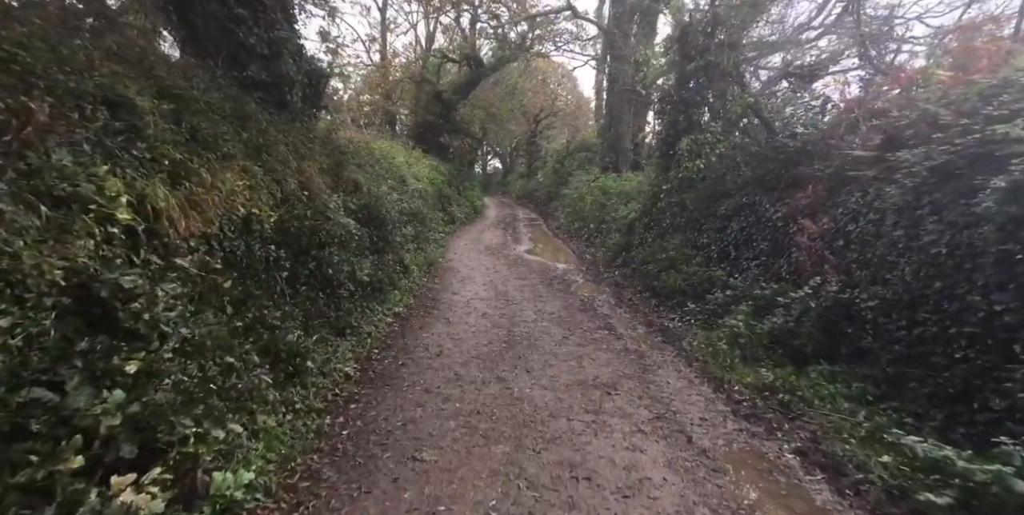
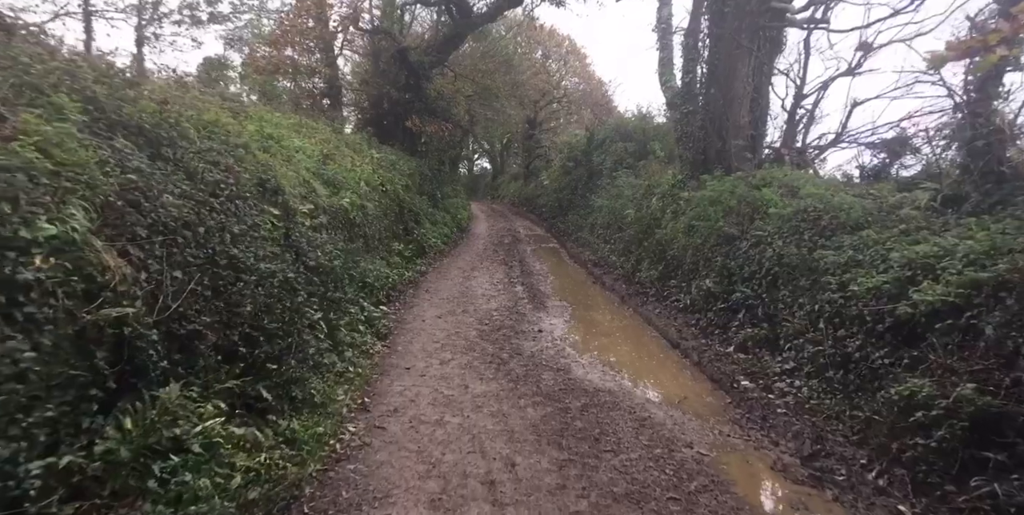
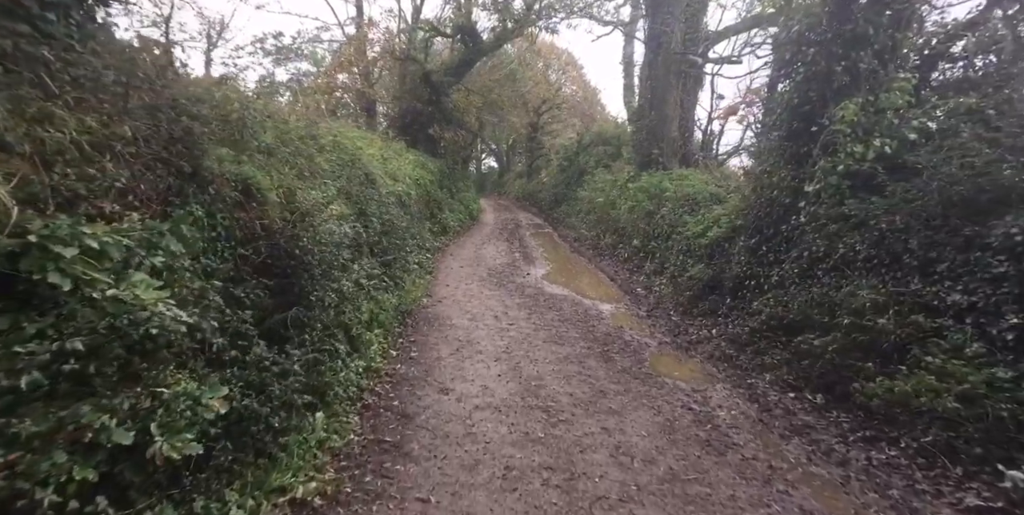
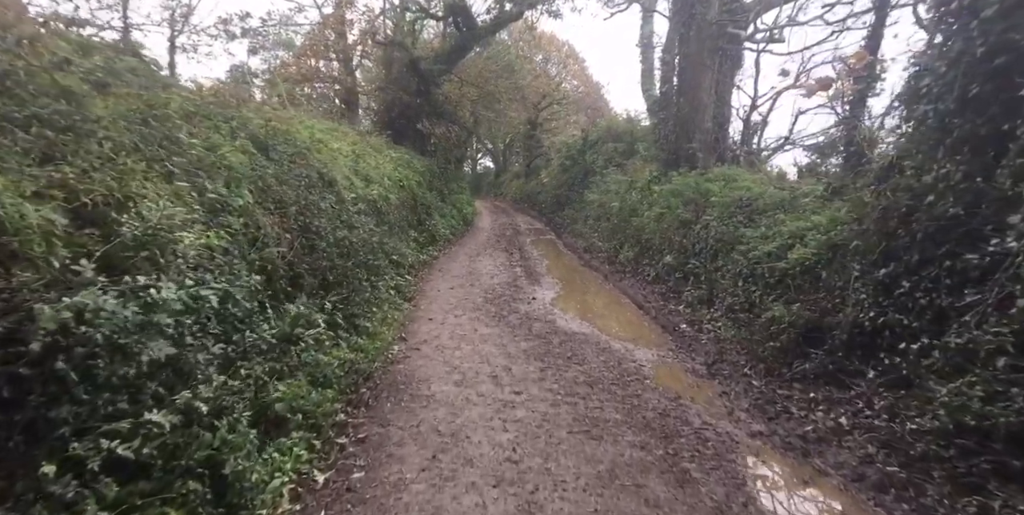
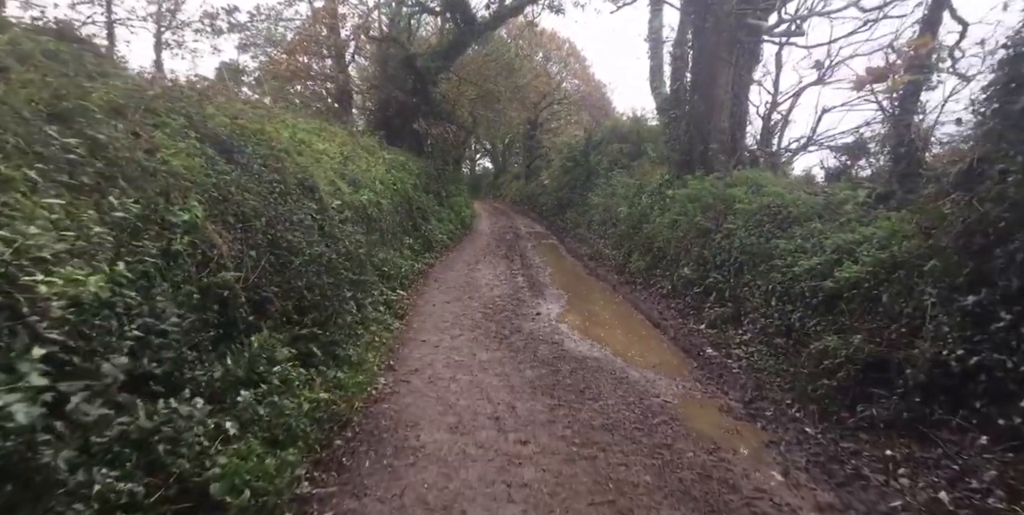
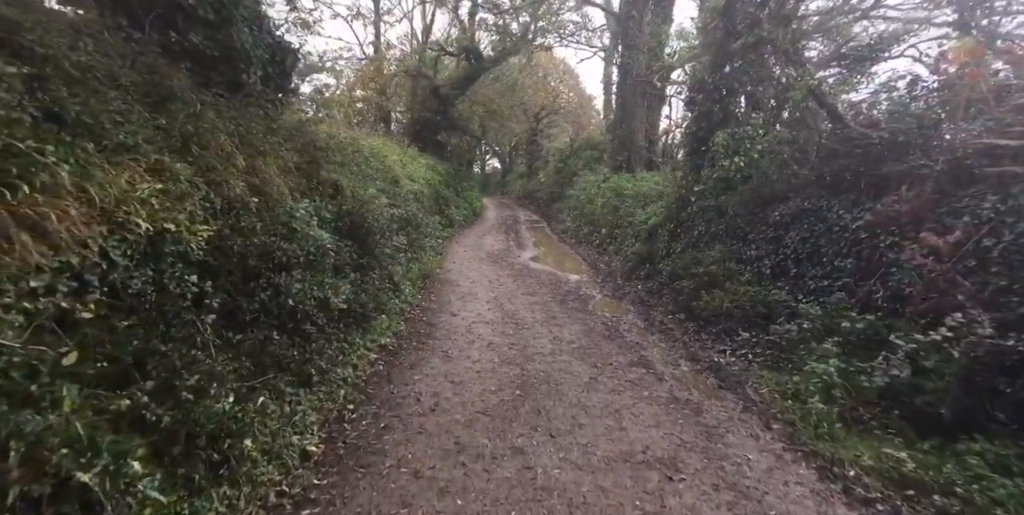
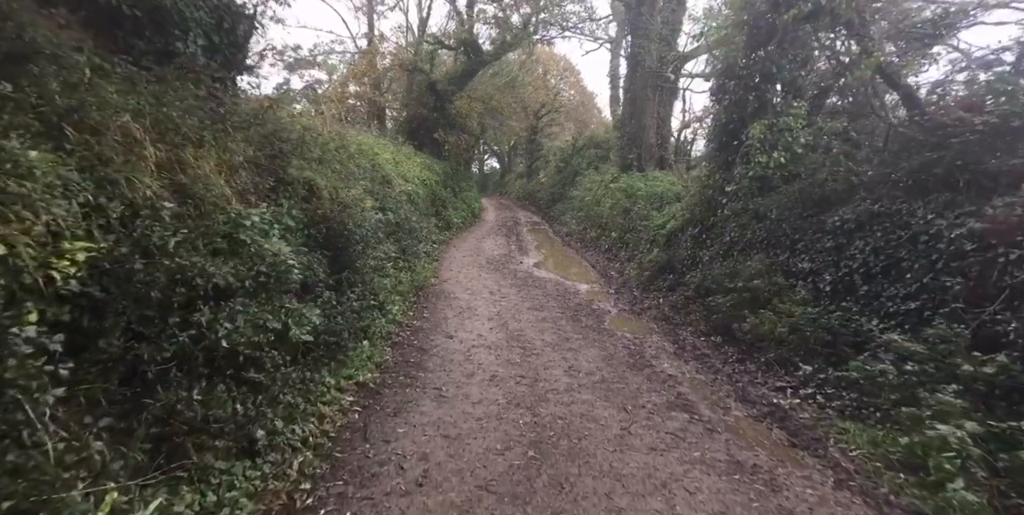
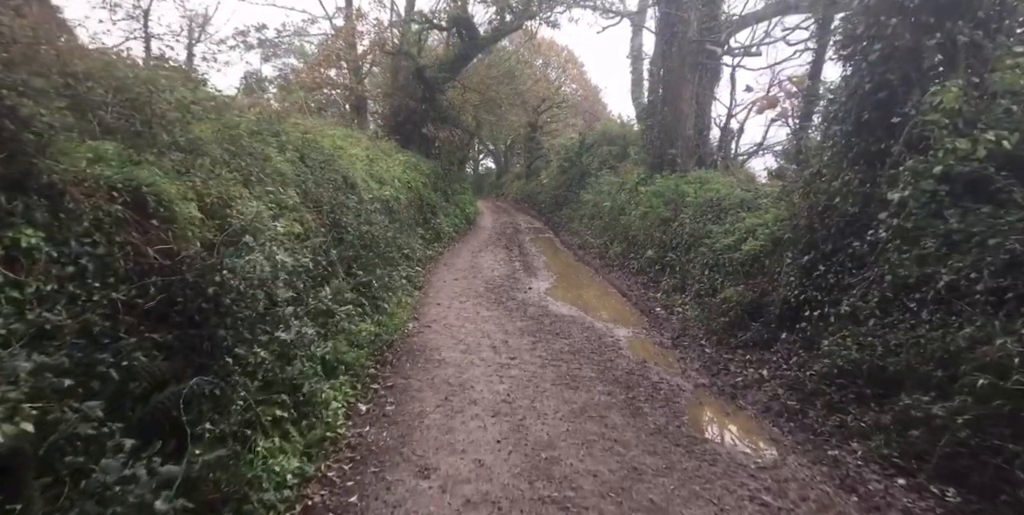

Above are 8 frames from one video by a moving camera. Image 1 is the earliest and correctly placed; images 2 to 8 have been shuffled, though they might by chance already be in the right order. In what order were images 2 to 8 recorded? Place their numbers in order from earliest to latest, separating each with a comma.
6, 7, 3, 8, 4, 5, 2
